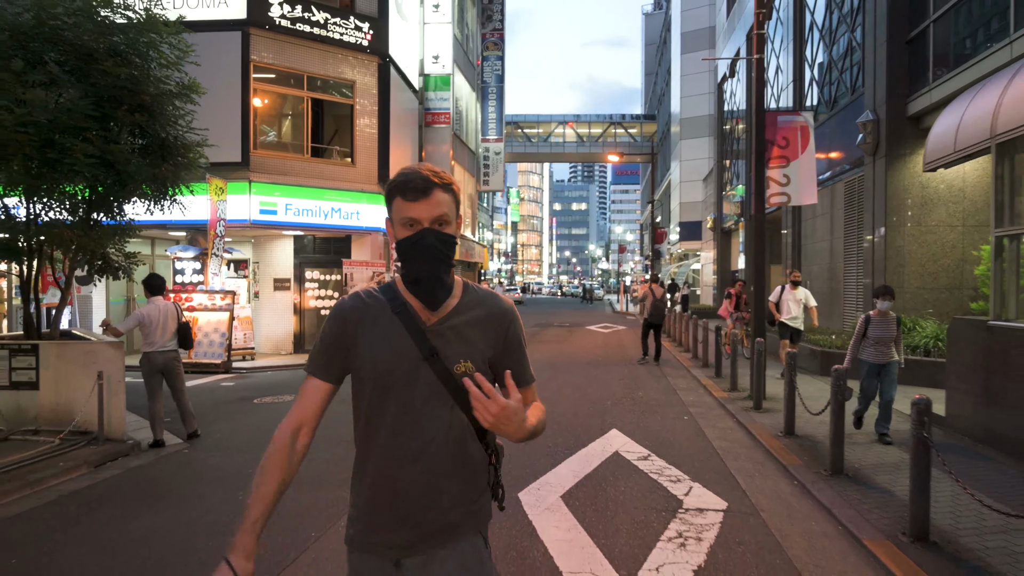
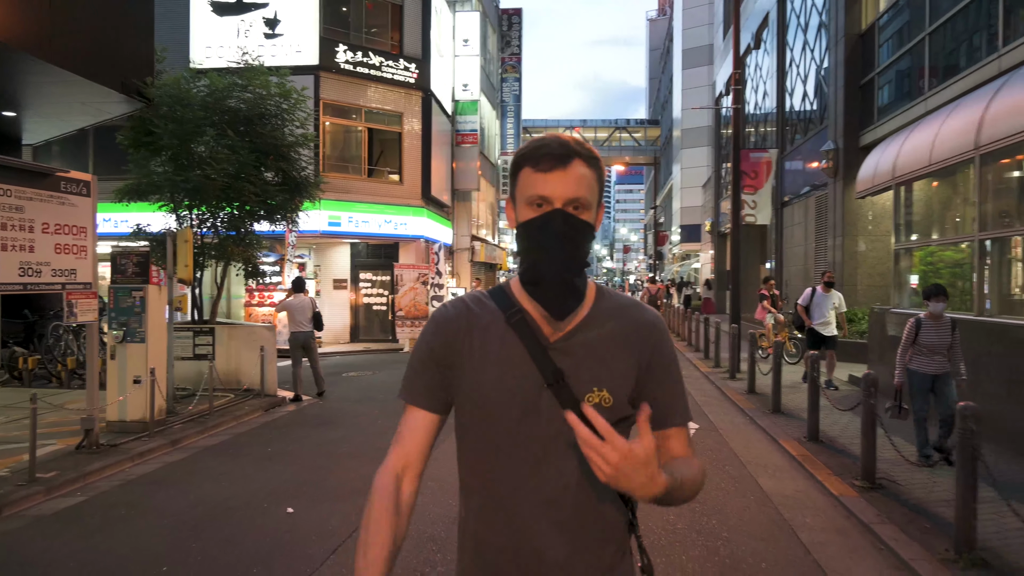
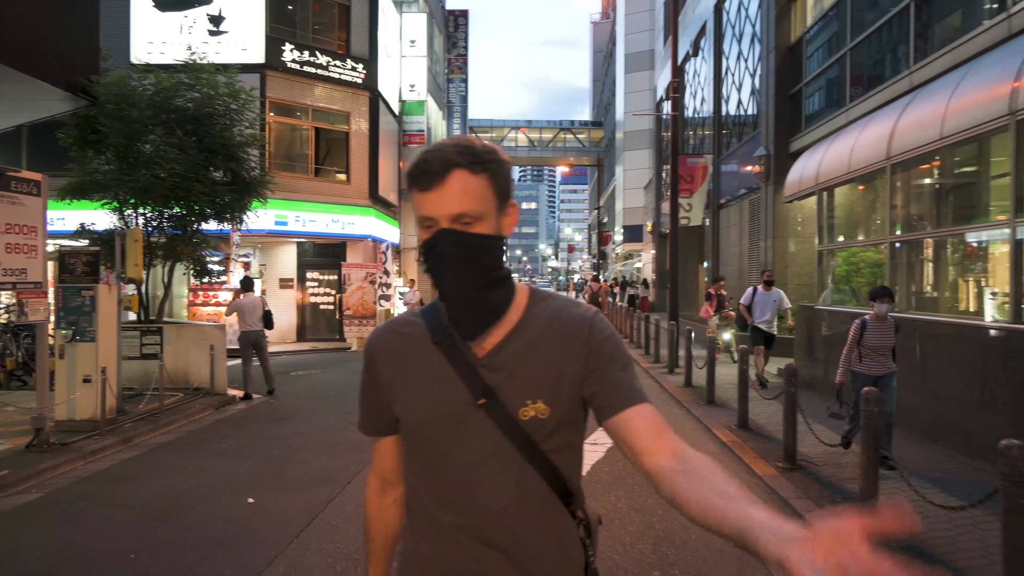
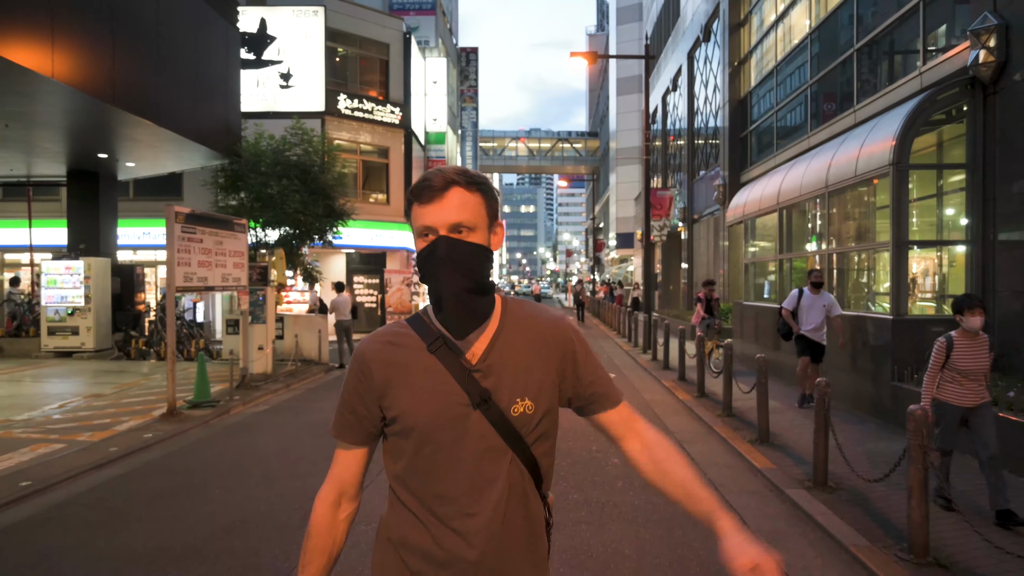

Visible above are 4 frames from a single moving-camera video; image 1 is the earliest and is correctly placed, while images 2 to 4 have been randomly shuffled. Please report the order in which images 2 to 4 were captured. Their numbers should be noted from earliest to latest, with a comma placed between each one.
2, 3, 4
